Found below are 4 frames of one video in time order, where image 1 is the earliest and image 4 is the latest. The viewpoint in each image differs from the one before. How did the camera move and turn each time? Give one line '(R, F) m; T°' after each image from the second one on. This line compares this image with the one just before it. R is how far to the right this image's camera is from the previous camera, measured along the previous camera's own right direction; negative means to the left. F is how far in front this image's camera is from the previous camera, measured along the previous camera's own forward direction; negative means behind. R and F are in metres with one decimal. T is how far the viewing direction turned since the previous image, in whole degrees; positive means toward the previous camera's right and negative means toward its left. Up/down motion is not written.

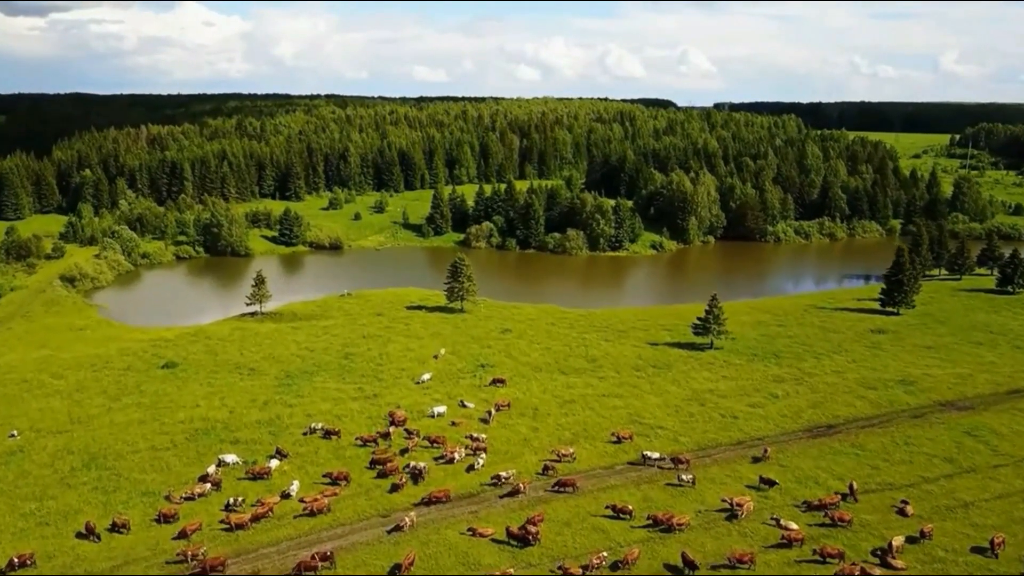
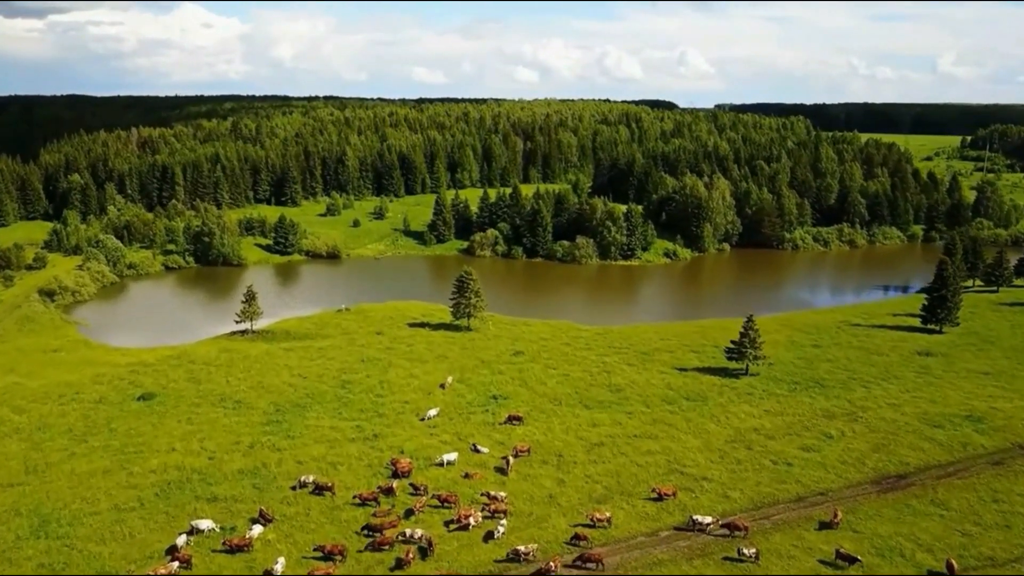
(-0.7, +3.5) m; 0°
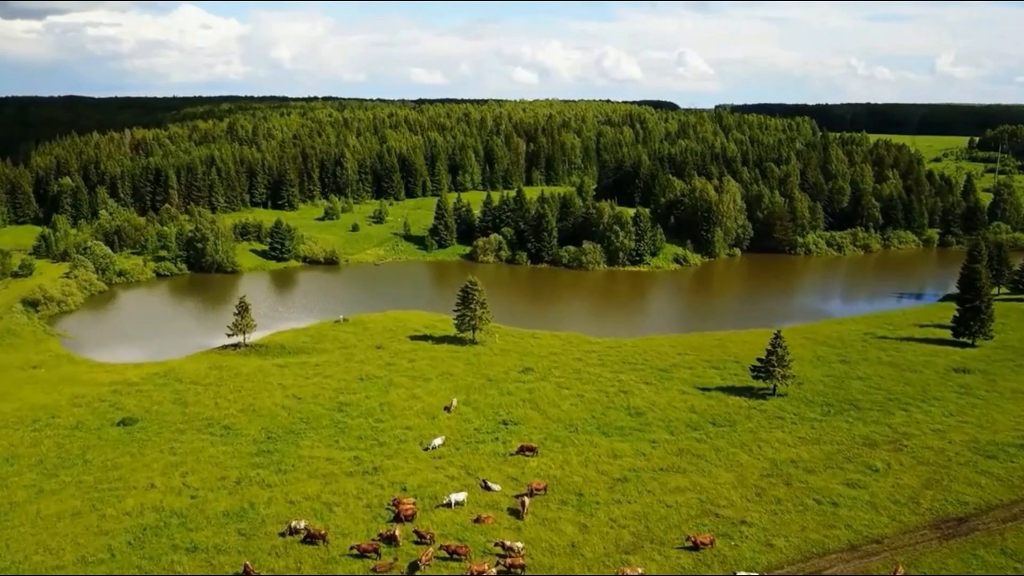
(-0.5, +2.4) m; 0°
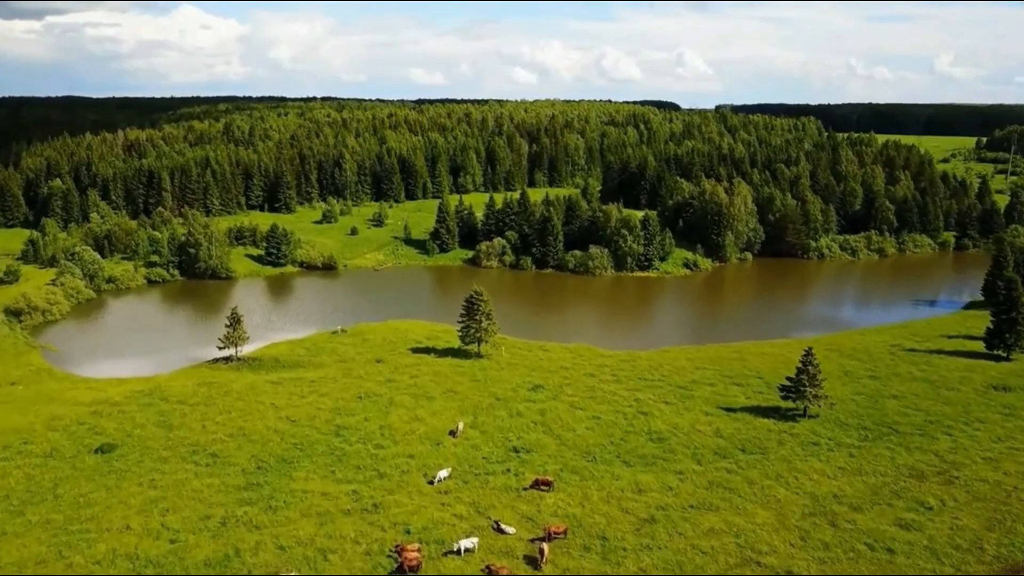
(-0.4, +2.3) m; 0°
